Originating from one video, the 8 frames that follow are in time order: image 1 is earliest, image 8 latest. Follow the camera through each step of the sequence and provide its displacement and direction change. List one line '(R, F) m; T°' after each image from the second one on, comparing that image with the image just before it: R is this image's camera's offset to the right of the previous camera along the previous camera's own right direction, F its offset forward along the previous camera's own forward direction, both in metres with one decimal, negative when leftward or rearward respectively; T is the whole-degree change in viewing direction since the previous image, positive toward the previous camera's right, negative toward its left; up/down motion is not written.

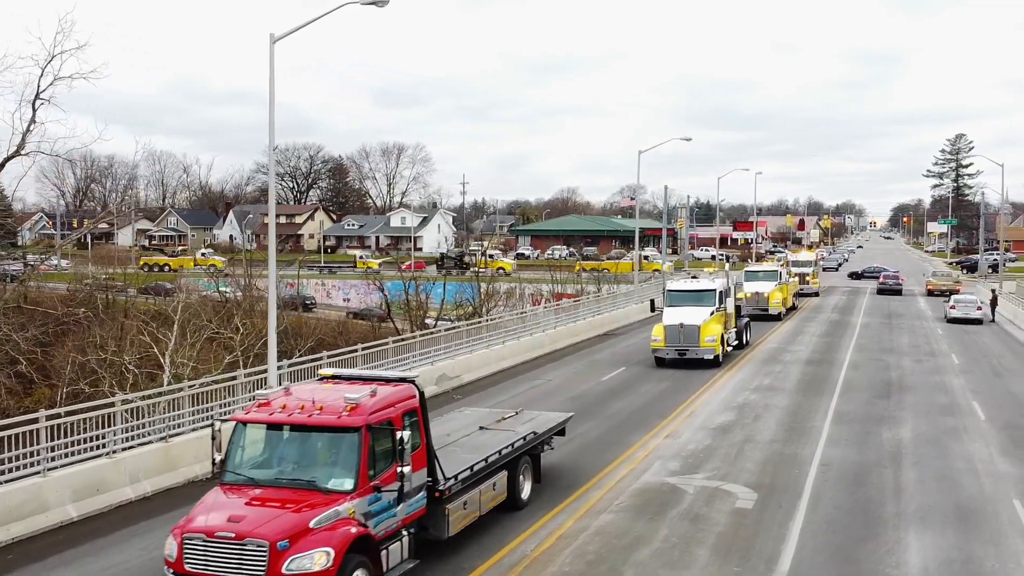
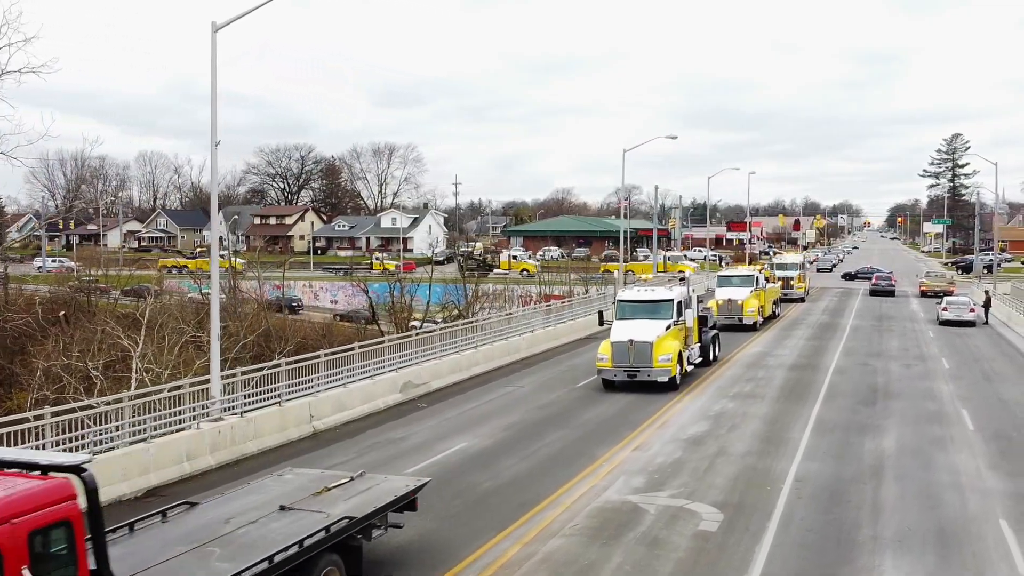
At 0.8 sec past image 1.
(+0.7, +0.9) m; 0°
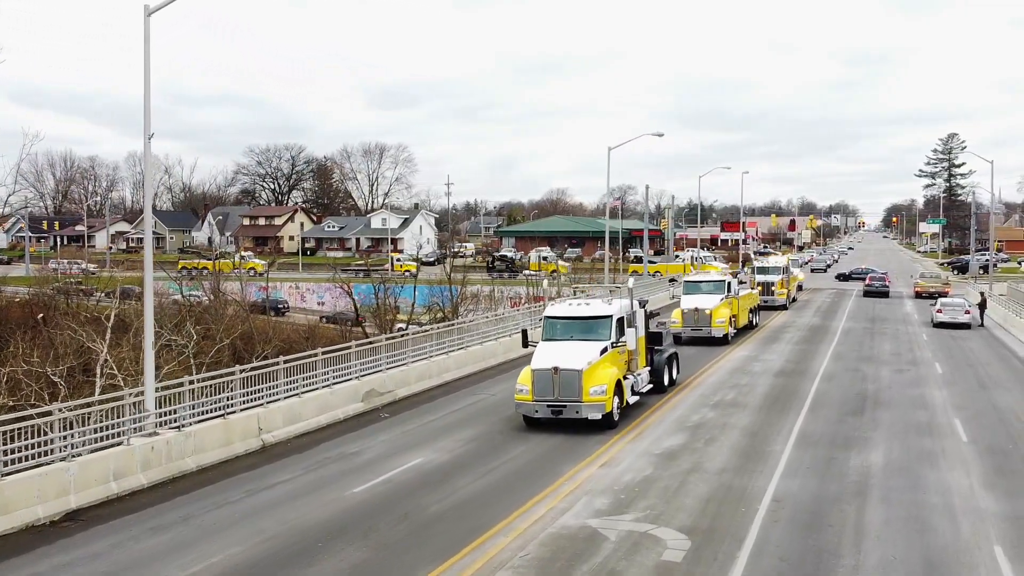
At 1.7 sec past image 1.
(+0.7, +1.1) m; 0°
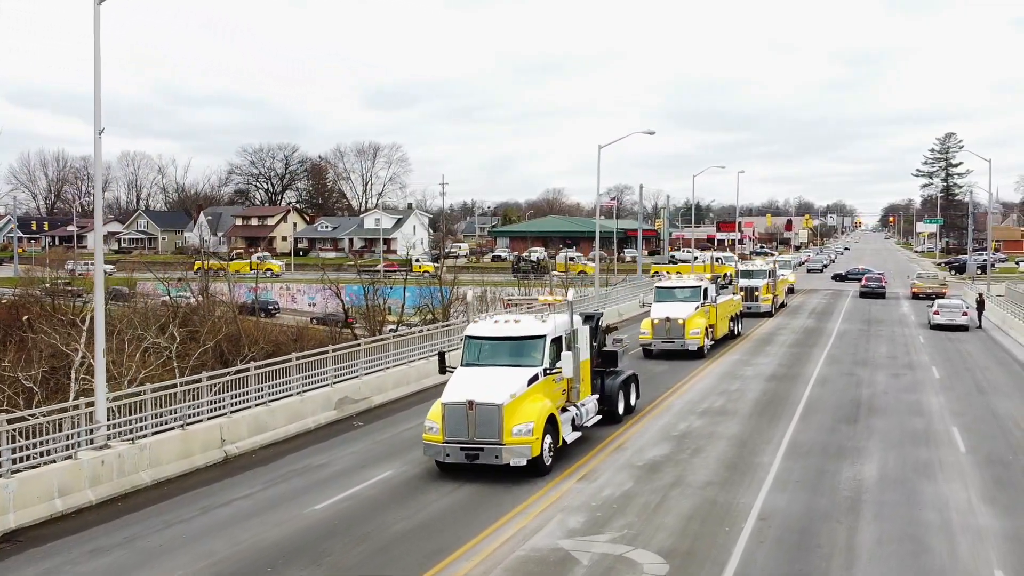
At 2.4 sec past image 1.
(+0.4, +0.8) m; 0°
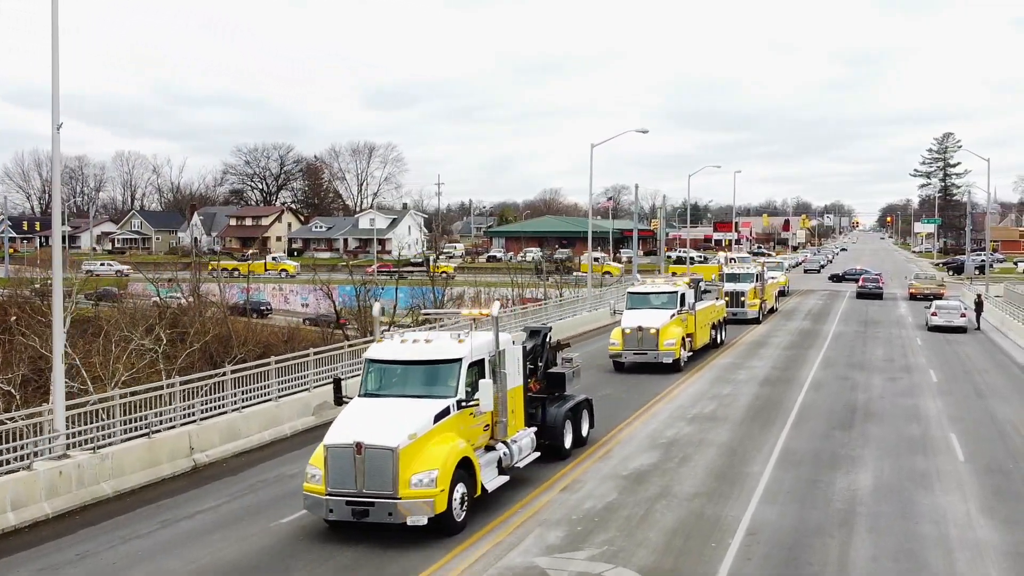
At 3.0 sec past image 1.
(+0.3, +0.6) m; 0°
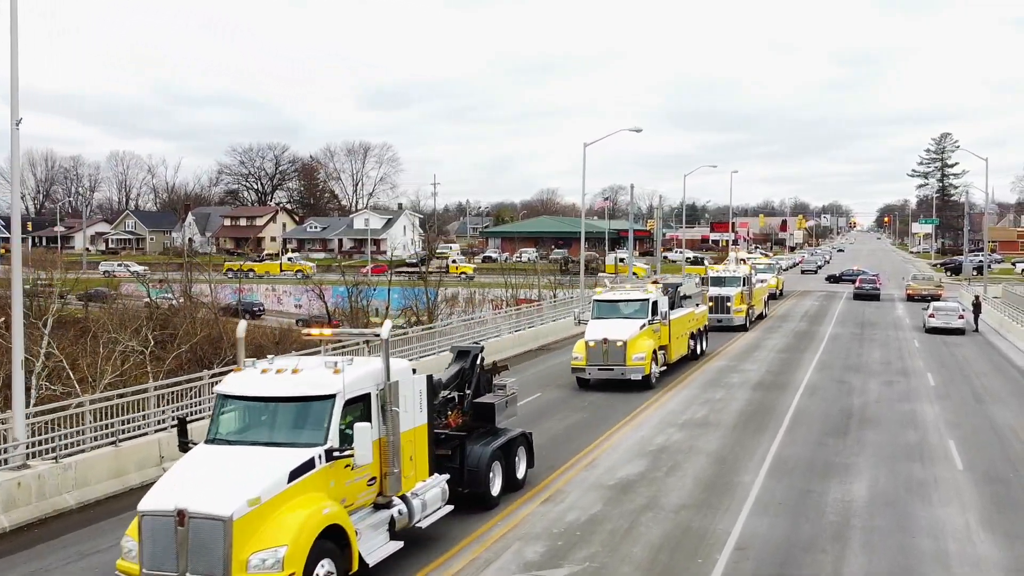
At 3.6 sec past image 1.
(+0.3, +0.5) m; 0°
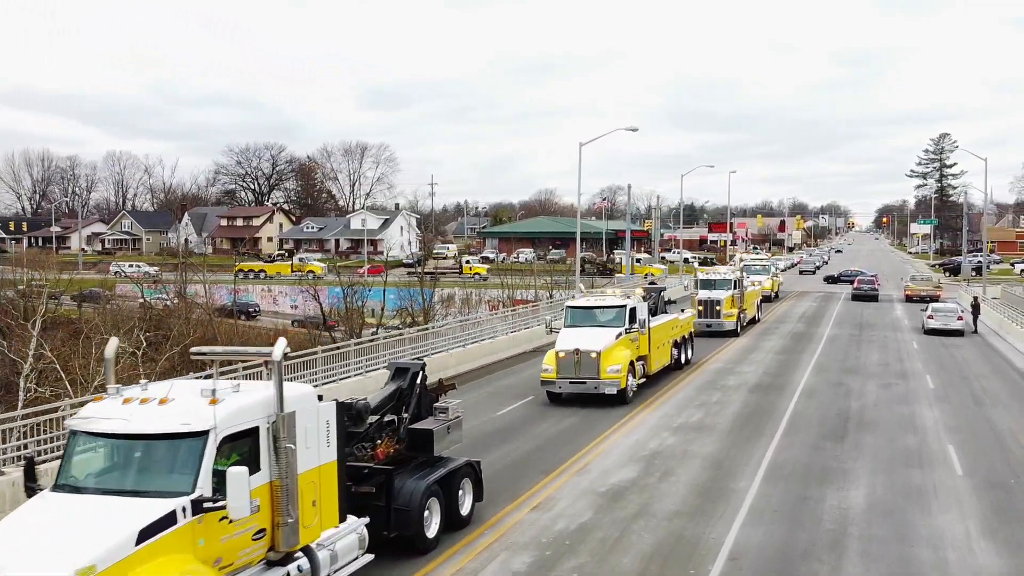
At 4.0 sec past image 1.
(+0.2, +0.3) m; 0°
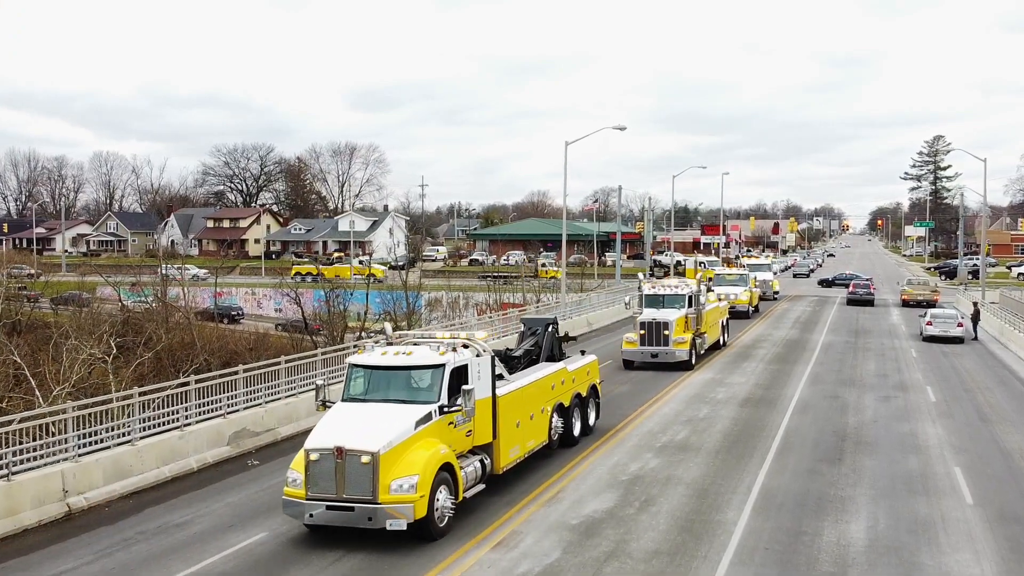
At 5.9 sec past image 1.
(+0.4, +1.3) m; 0°
